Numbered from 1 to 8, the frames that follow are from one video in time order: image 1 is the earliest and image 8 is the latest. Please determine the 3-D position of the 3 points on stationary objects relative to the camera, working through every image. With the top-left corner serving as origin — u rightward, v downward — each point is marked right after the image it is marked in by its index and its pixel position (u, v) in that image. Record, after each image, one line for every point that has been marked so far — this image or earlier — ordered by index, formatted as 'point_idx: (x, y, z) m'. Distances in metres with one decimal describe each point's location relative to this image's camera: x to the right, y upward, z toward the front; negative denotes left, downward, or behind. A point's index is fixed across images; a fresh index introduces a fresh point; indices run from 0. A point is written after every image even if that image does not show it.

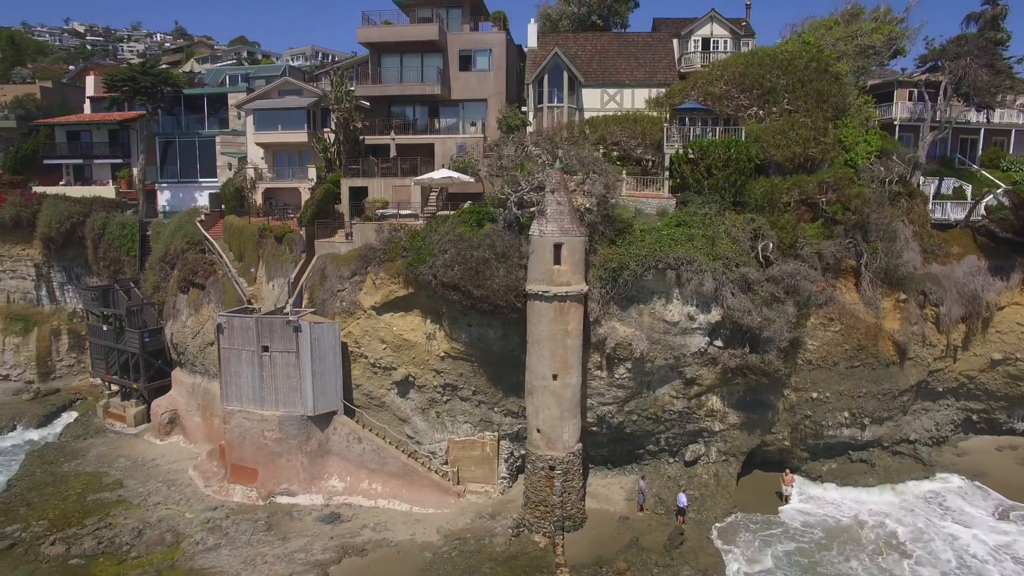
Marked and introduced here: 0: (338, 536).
0: (-4.8, -6.9, +17.5) m
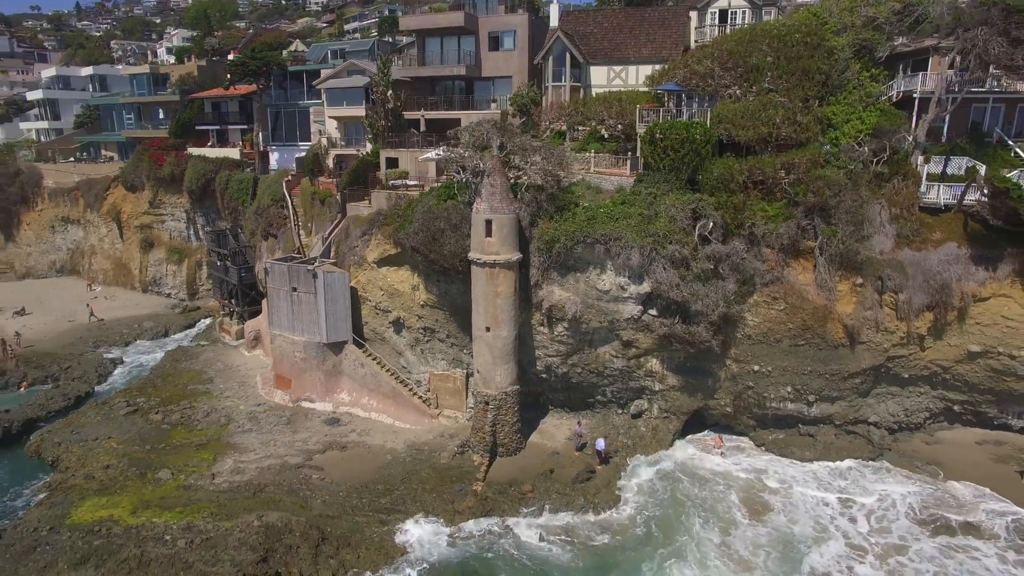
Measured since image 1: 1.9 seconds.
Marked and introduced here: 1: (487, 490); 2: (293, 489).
0: (-6.6, -5.4, +23.1) m
1: (-0.9, -6.4, +19.7) m
2: (-7.0, -6.4, +20.0) m
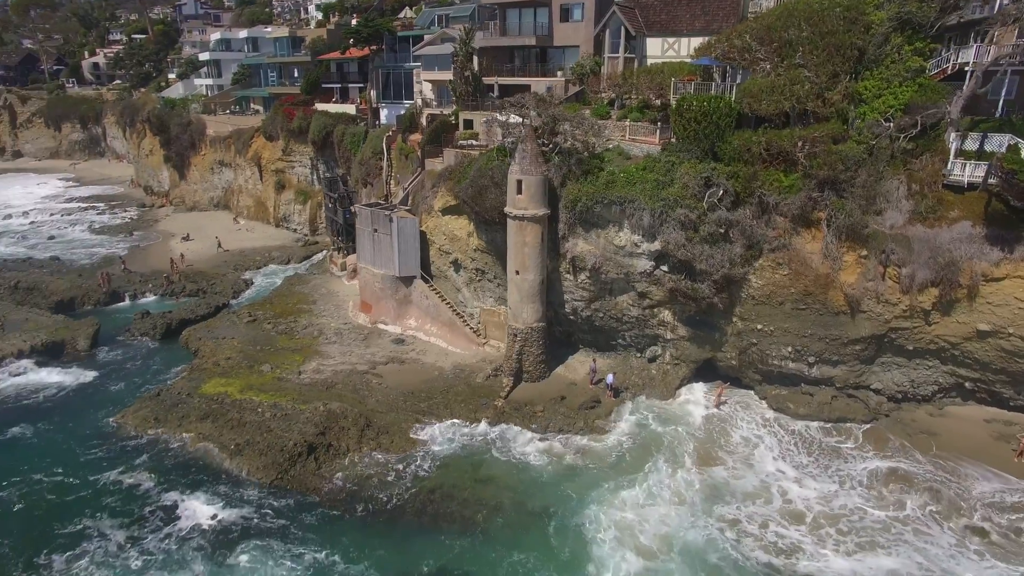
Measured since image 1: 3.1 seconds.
0: (-5.2, -2.9, +28.1) m
1: (-0.4, -4.5, +23.8) m
2: (-6.3, -4.1, +25.3) m
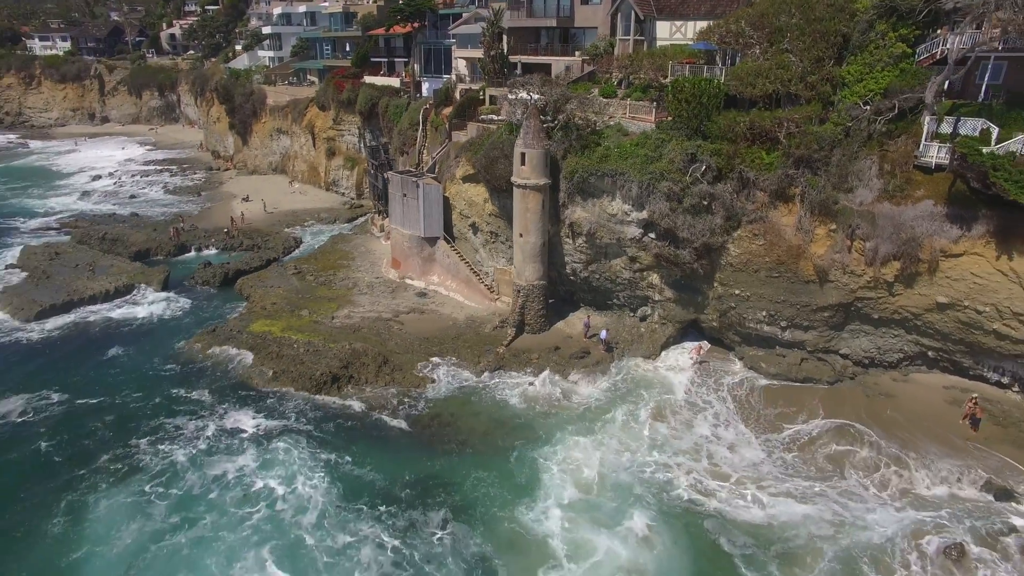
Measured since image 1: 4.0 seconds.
0: (-4.7, -0.8, +31.7) m
1: (-0.4, -2.8, +27.0) m
2: (-6.1, -2.1, +29.0) m
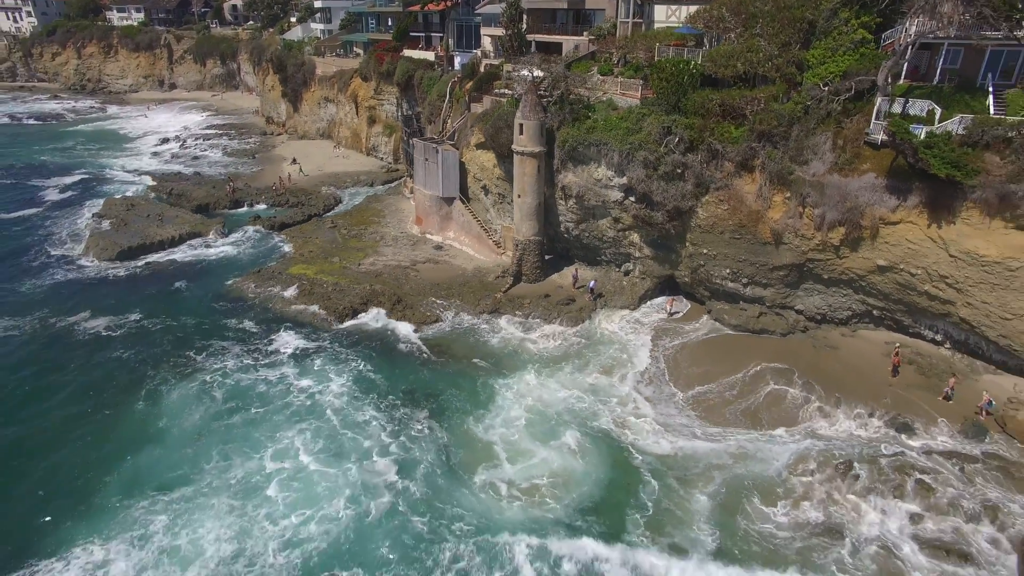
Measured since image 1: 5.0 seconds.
0: (-4.5, +1.9, +36.1) m
1: (-0.6, -0.5, +31.2) m
2: (-6.2, +0.6, +33.6) m
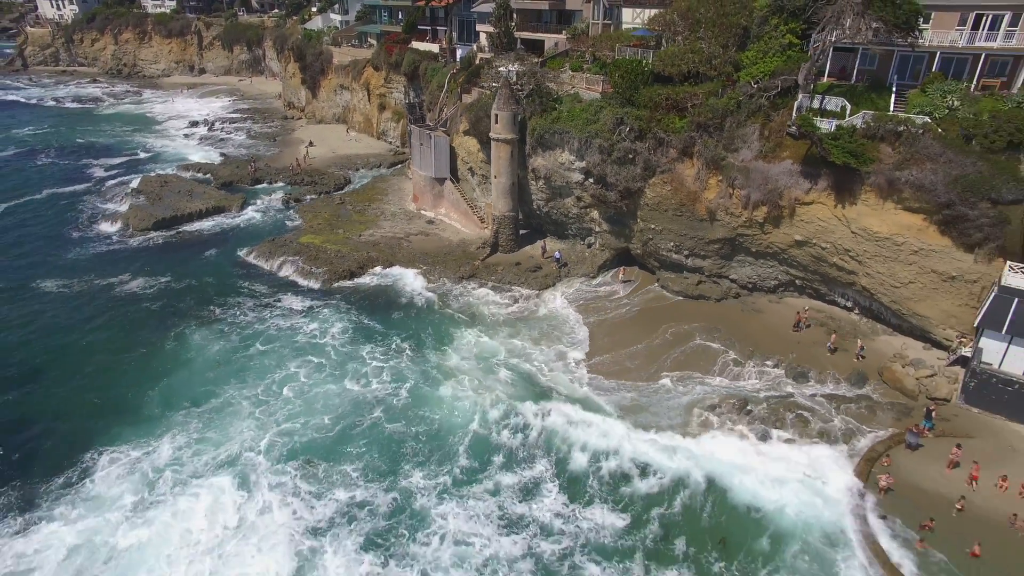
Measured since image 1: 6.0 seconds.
0: (-5.6, +3.9, +40.9) m
1: (-2.0, +1.3, +35.9) m
2: (-7.4, +2.5, +38.5) m
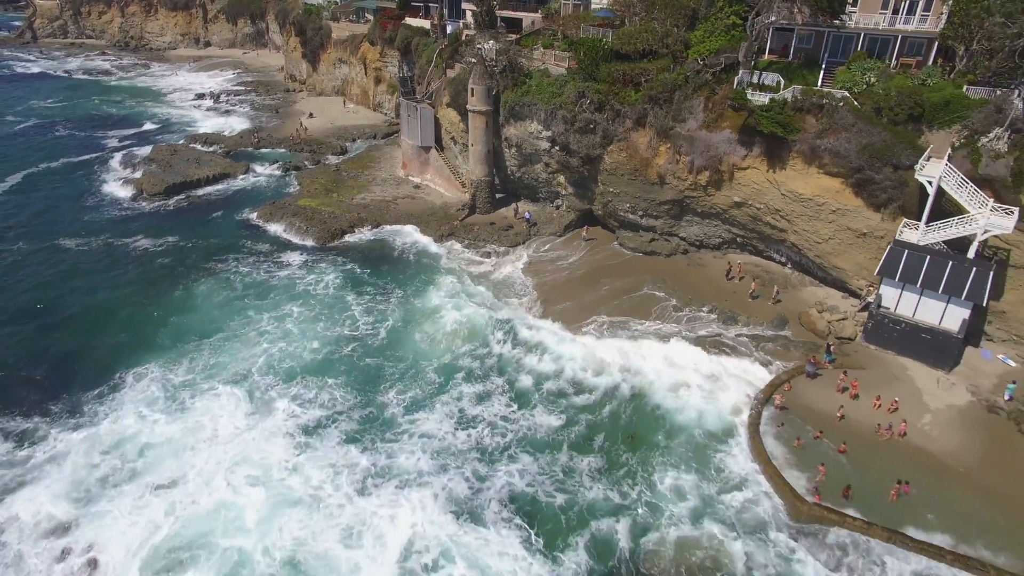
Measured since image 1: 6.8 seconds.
0: (-7.1, +6.7, +44.8) m
1: (-3.5, +4.0, +39.8) m
2: (-8.9, +5.3, +42.4) m
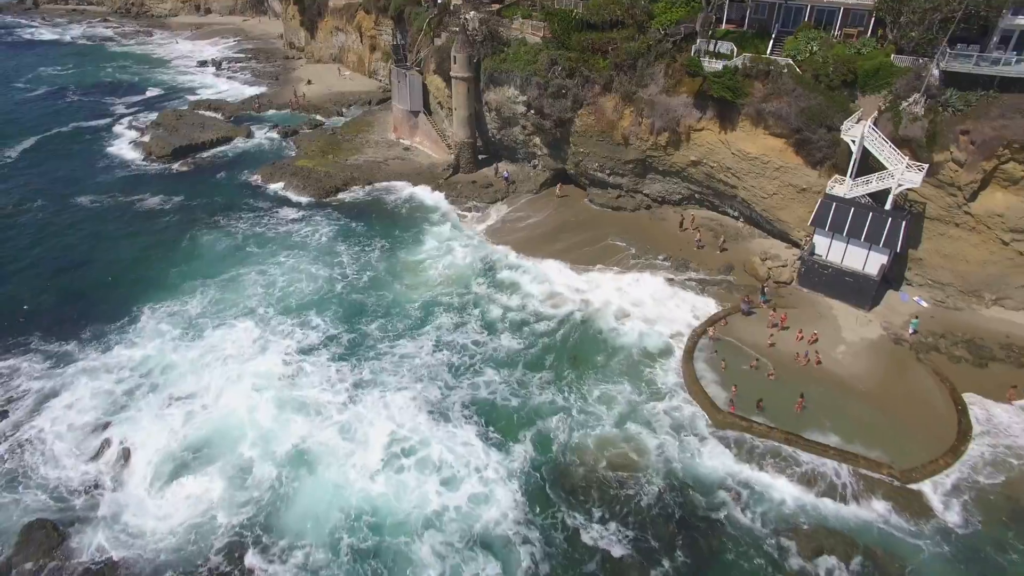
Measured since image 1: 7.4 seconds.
0: (-8.4, +10.2, +48.0) m
1: (-4.8, +7.2, +43.2) m
2: (-10.2, +8.7, +45.8) m
